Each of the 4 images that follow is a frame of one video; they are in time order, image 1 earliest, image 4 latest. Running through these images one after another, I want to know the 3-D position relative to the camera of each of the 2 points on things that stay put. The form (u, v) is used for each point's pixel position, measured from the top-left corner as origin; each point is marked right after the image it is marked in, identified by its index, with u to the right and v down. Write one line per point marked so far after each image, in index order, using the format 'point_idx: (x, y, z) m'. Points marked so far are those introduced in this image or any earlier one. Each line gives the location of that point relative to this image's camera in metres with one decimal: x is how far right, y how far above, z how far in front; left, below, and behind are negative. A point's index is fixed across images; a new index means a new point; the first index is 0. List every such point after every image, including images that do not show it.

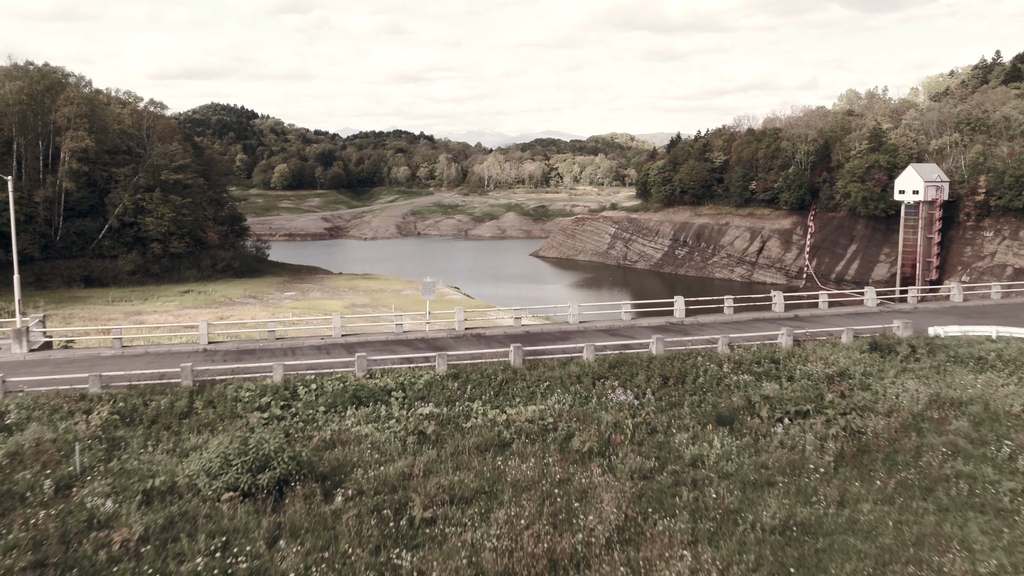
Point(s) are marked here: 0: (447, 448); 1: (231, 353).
0: (-1.2, -2.9, +10.8) m
1: (-7.2, -1.7, +15.4) m
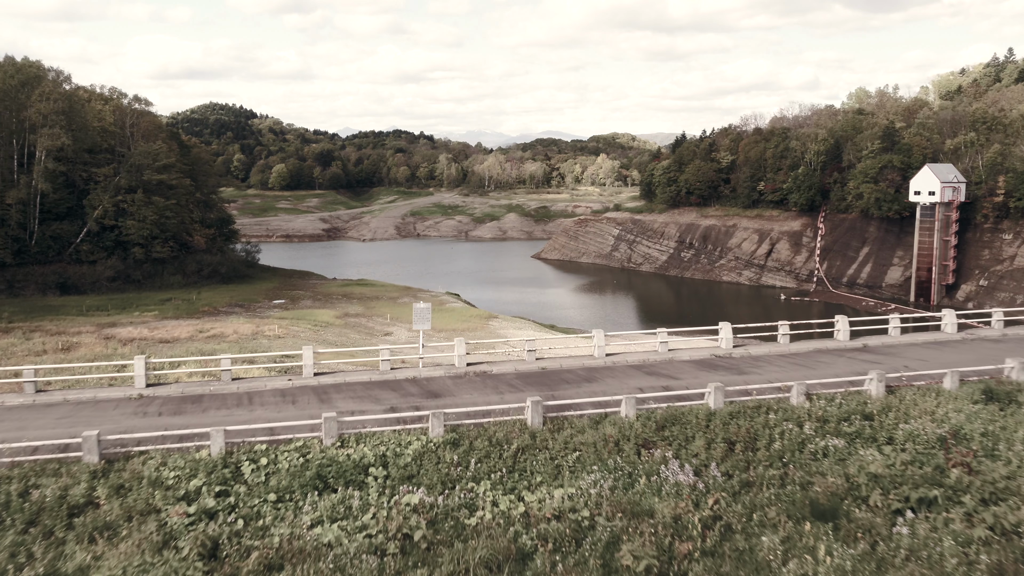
0: (-0.9, -3.5, +7.6) m
1: (-6.9, -2.3, +12.2) m
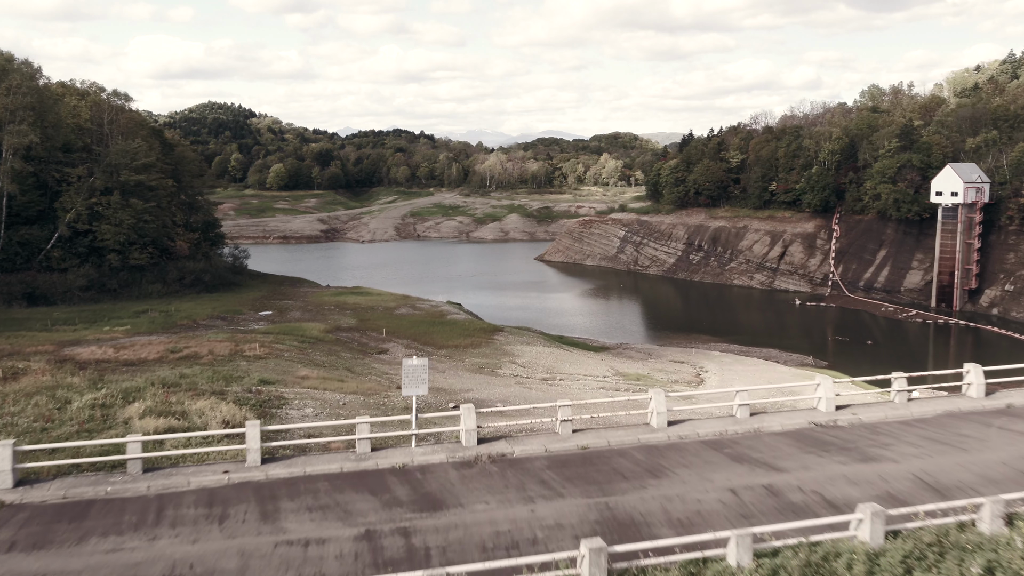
0: (-0.4, -4.3, +3.6) m
1: (-6.5, -3.1, +8.2) m
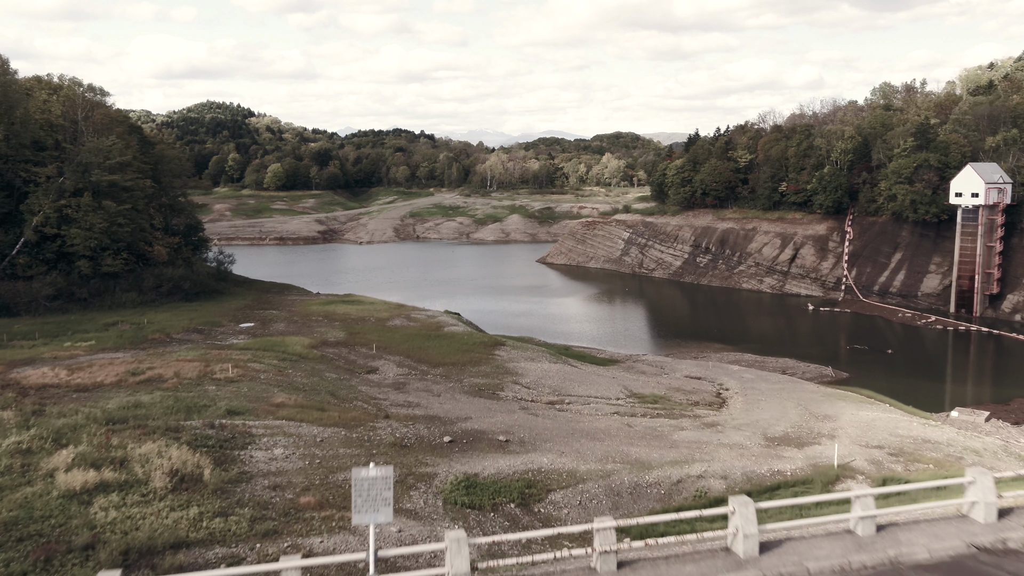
0: (-0.3, -5.0, -0.1) m
1: (-6.3, -3.8, +4.5) m
